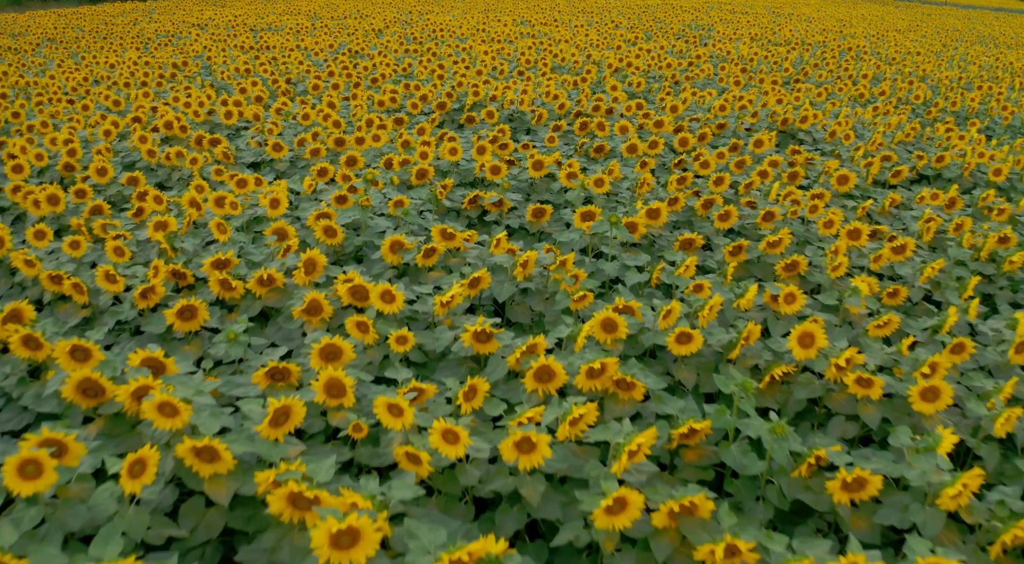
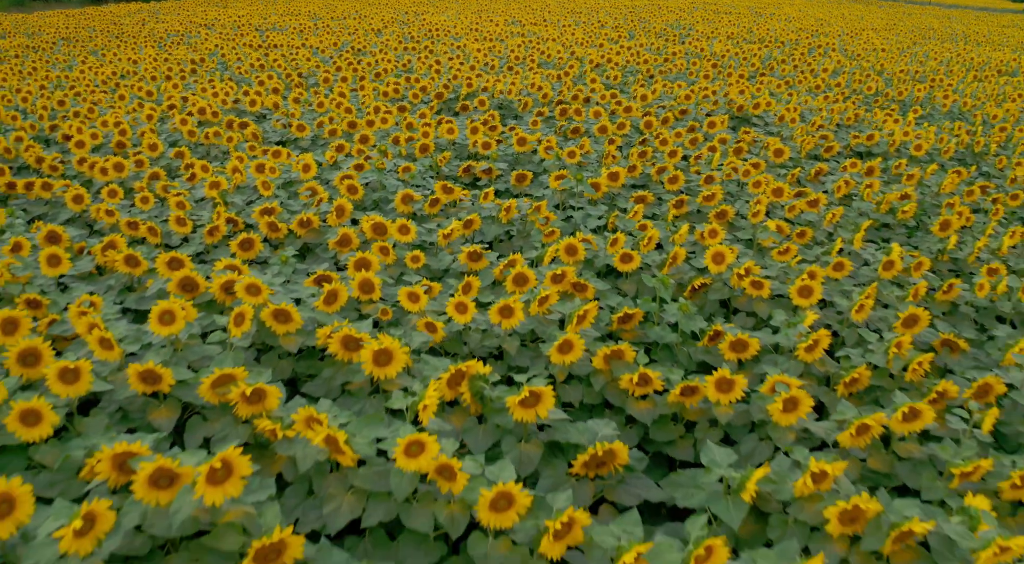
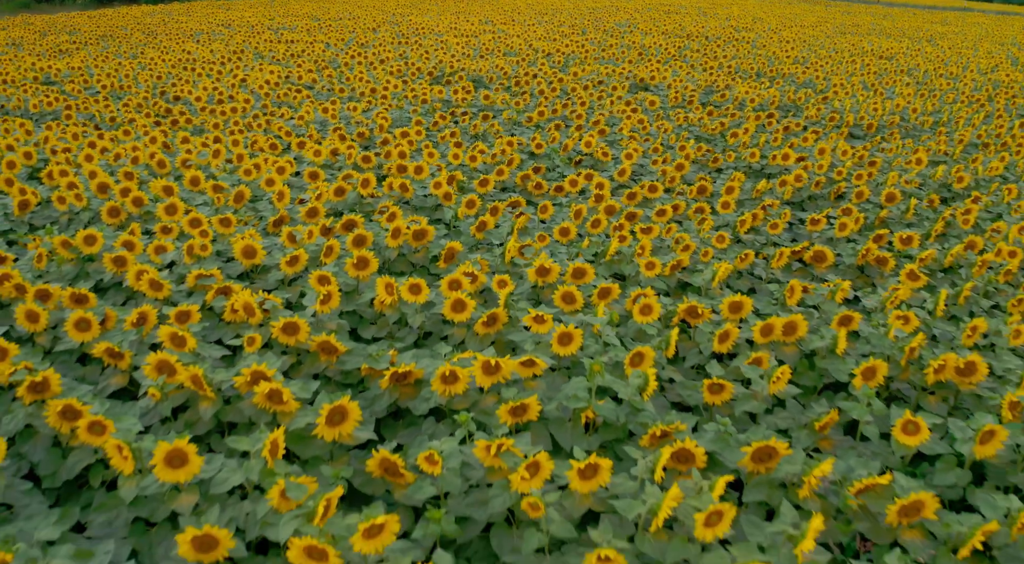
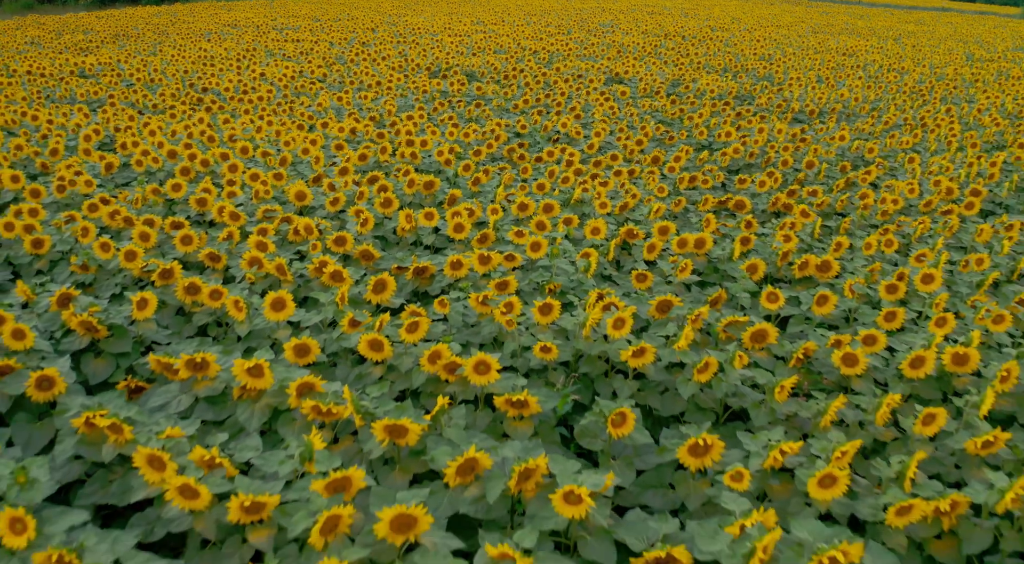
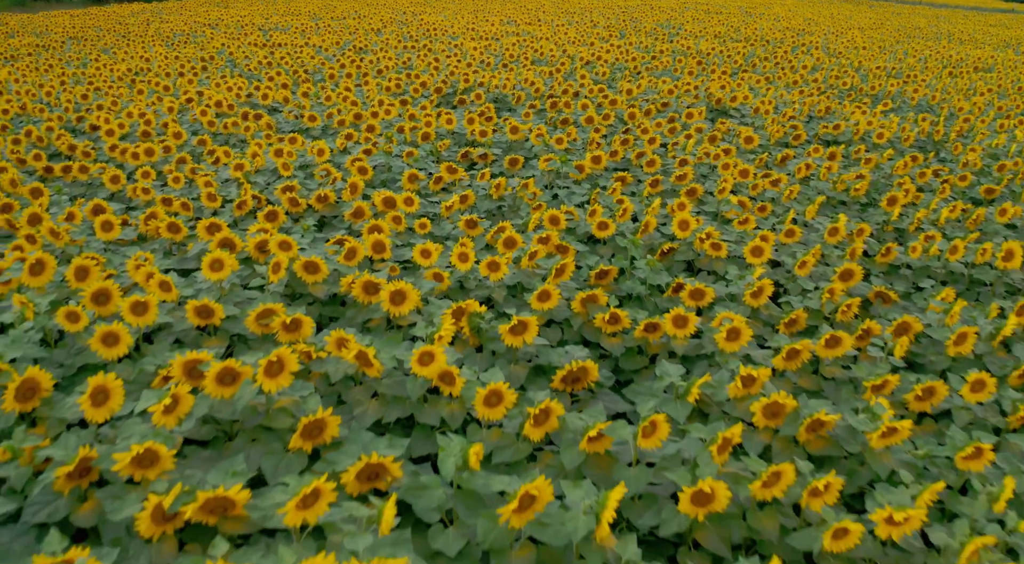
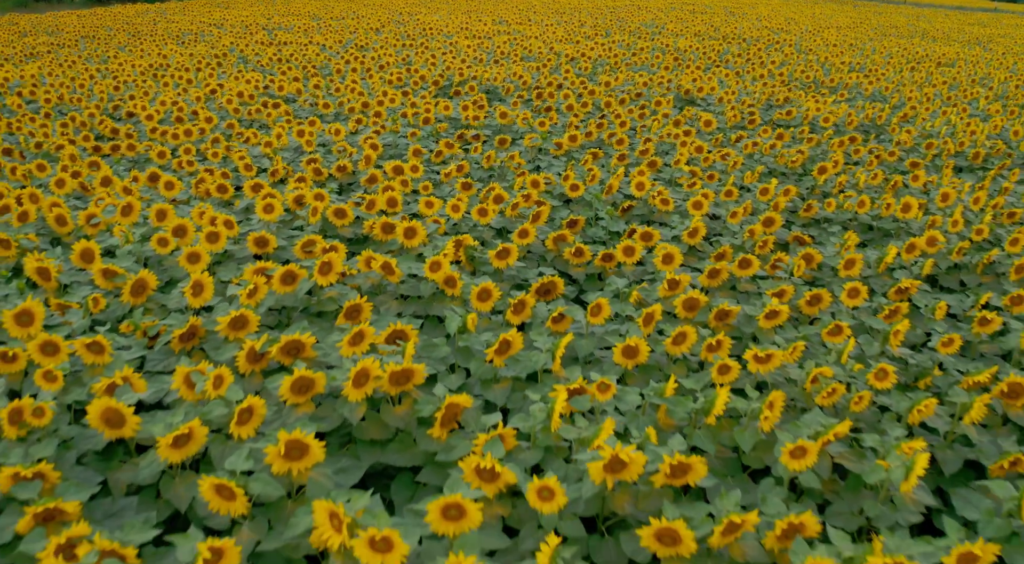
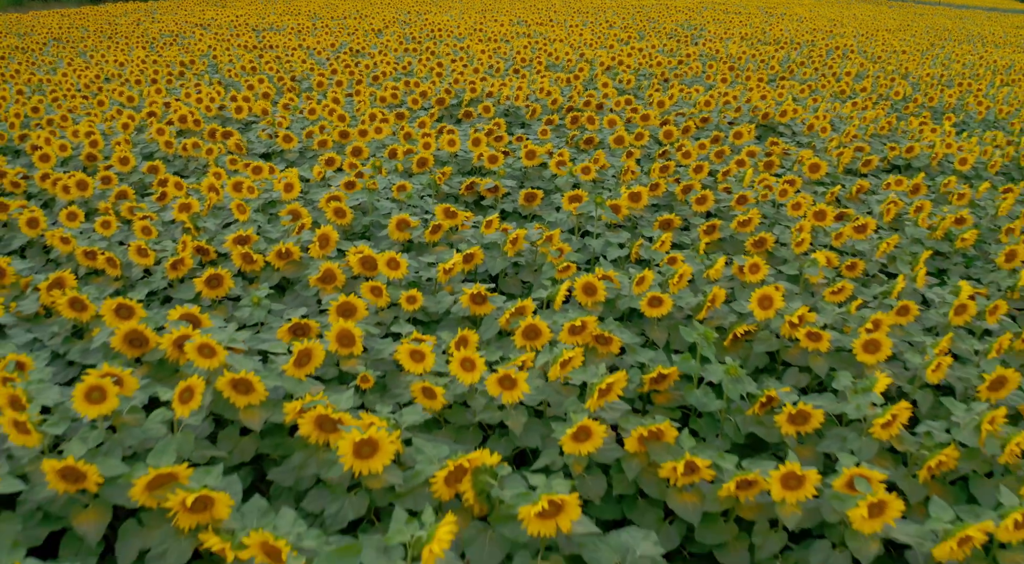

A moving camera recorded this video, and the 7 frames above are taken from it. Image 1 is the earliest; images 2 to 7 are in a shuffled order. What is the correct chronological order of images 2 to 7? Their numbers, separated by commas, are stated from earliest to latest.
7, 2, 5, 6, 3, 4
